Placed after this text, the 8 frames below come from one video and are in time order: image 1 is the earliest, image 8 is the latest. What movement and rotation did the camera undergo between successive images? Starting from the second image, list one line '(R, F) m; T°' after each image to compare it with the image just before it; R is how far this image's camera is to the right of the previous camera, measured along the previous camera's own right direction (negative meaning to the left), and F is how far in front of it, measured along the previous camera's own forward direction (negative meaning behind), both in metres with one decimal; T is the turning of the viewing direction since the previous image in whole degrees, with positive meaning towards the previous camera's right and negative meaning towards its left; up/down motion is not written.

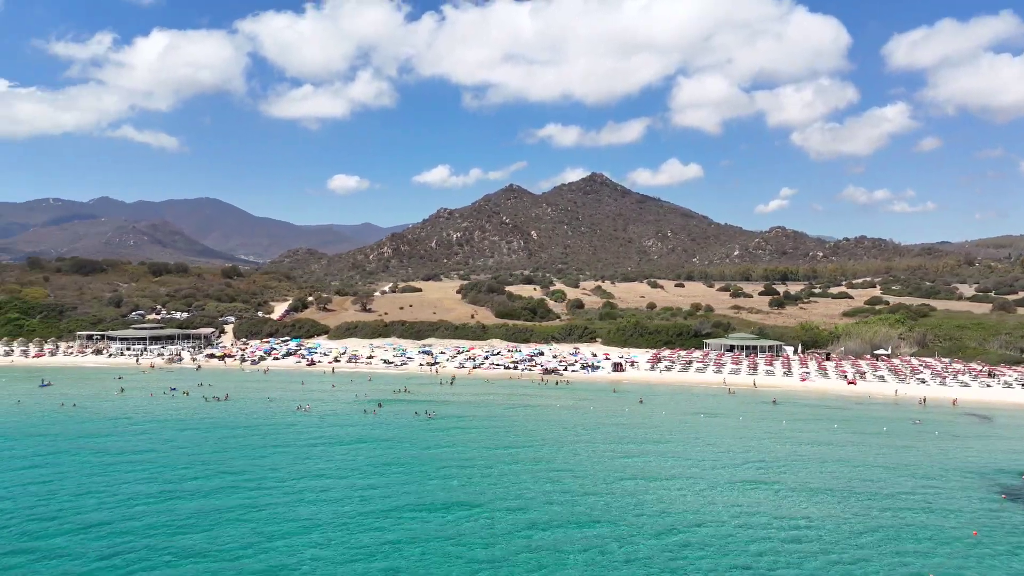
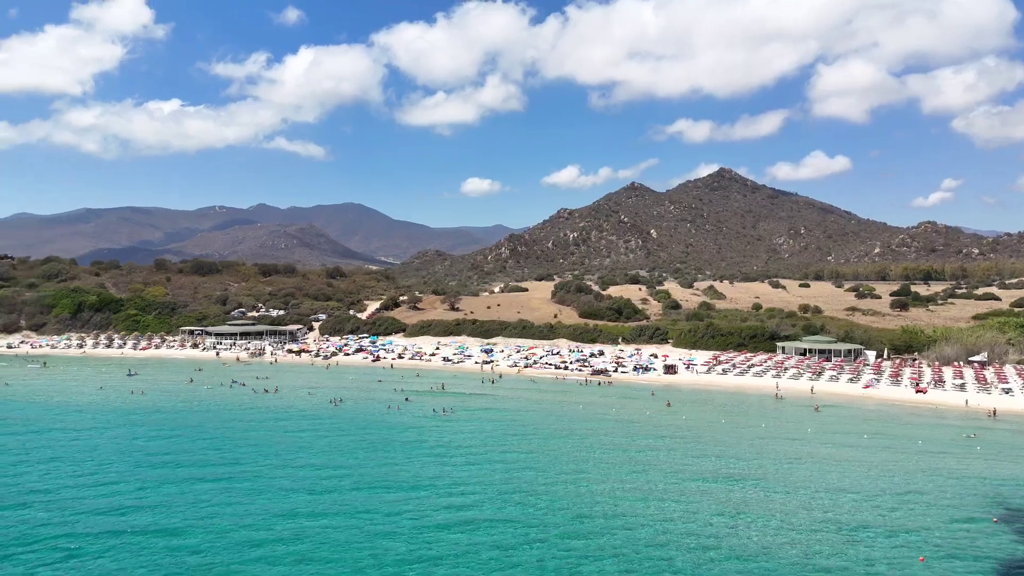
(+6.5, +0.3) m; -10°
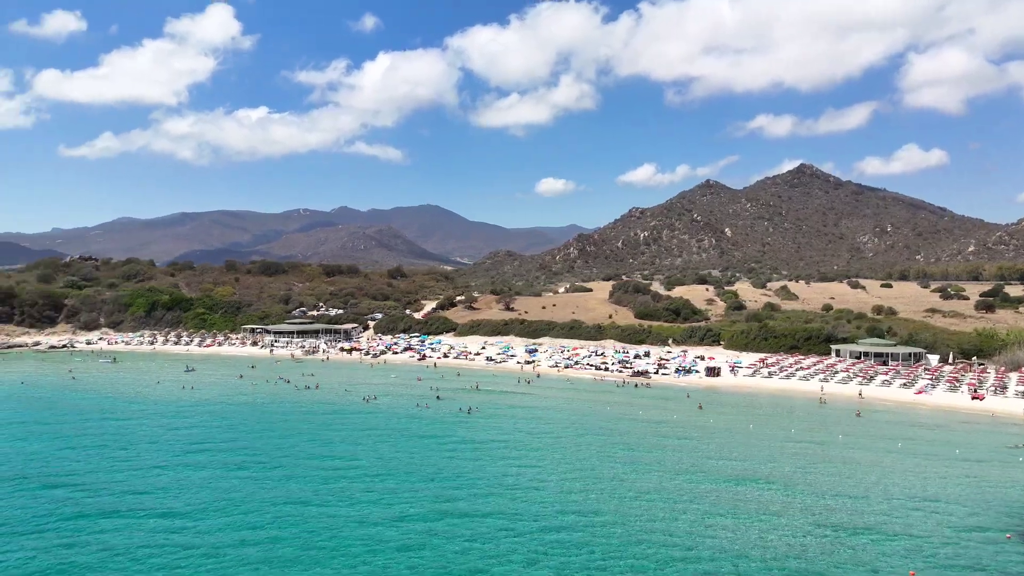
(+2.8, 0.0) m; -6°
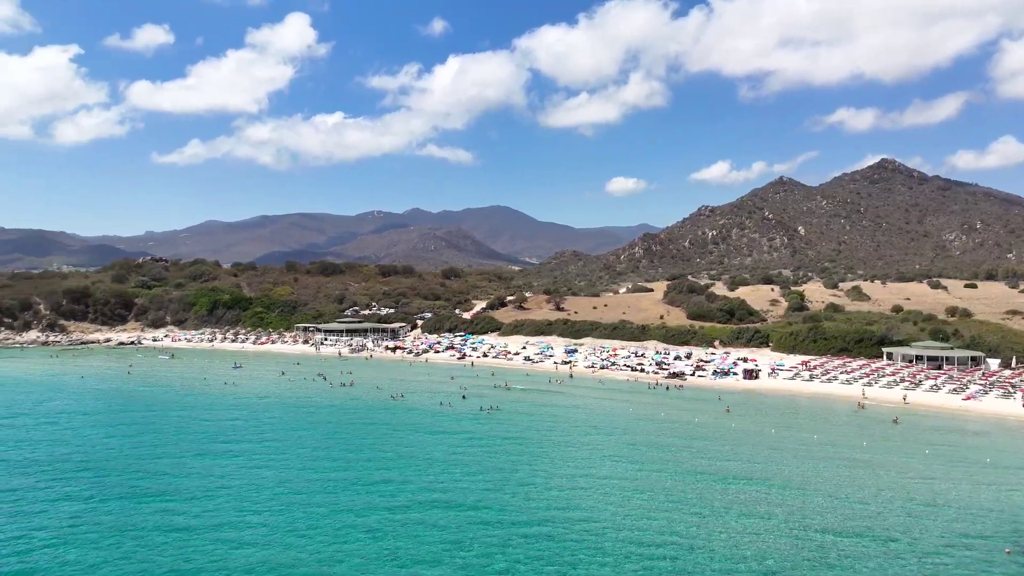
(+2.9, 0.0) m; -5°
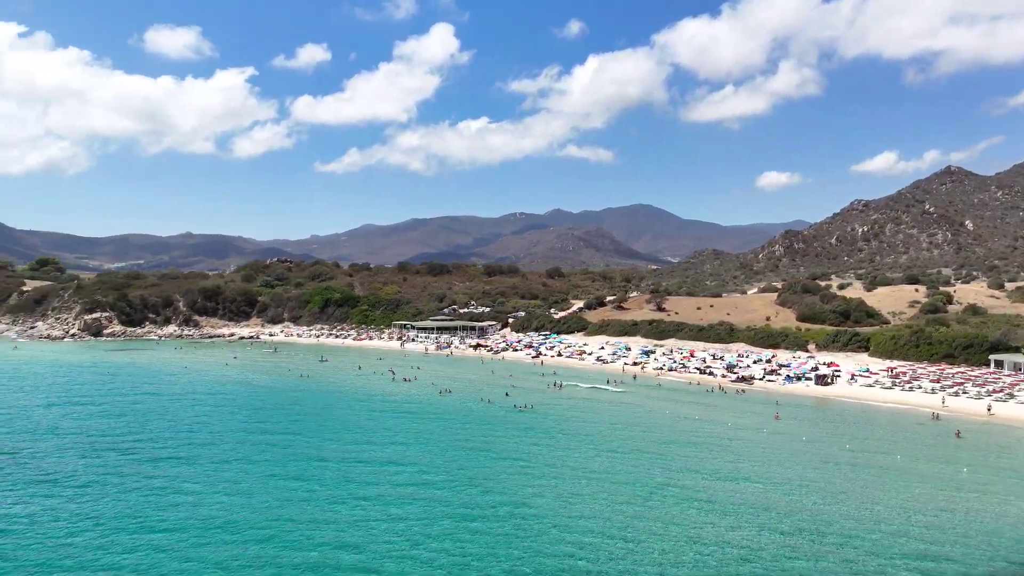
(+6.4, 0.0) m; -11°
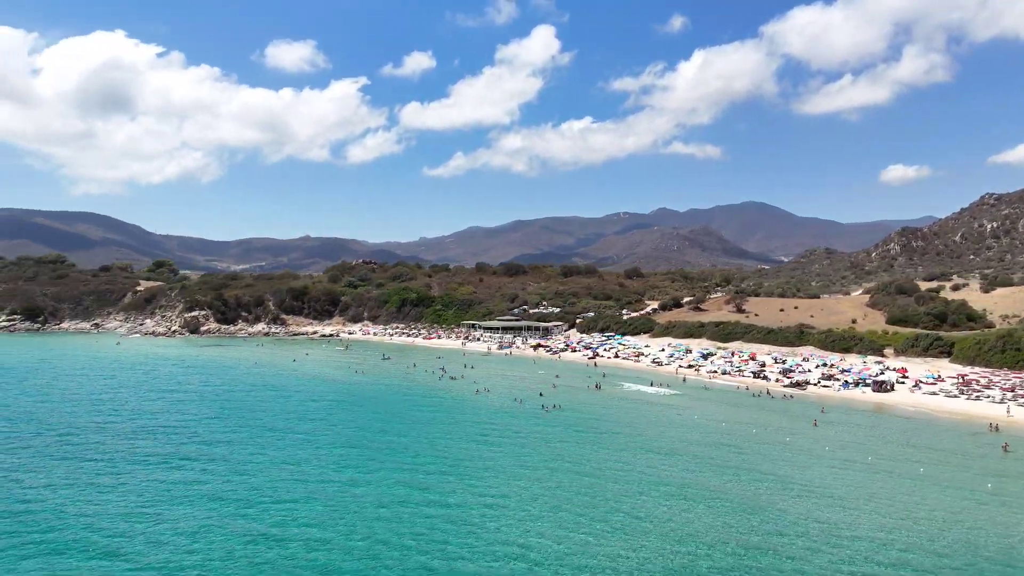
(+4.6, -0.2) m; -8°
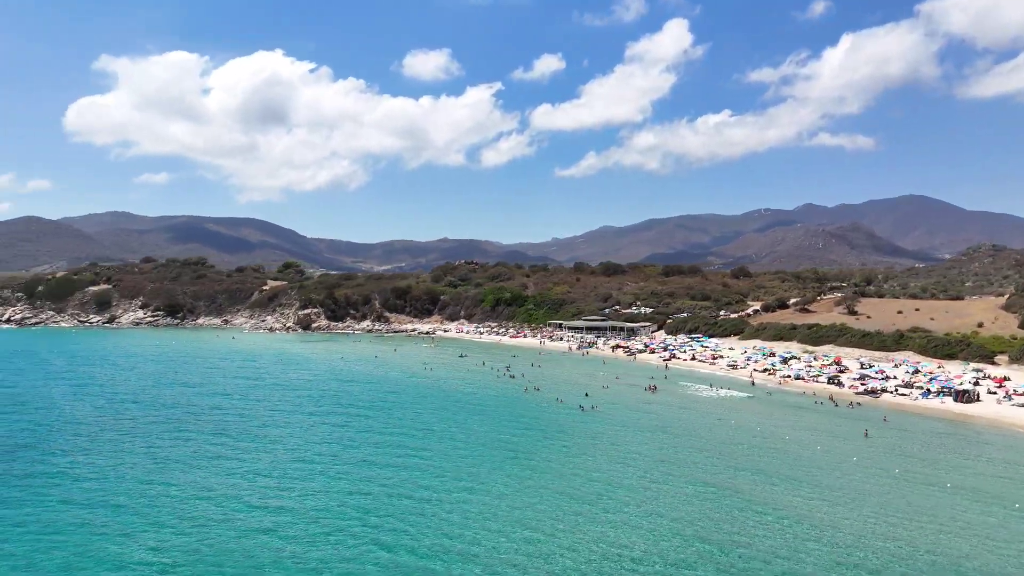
(+5.8, -0.1) m; -10°
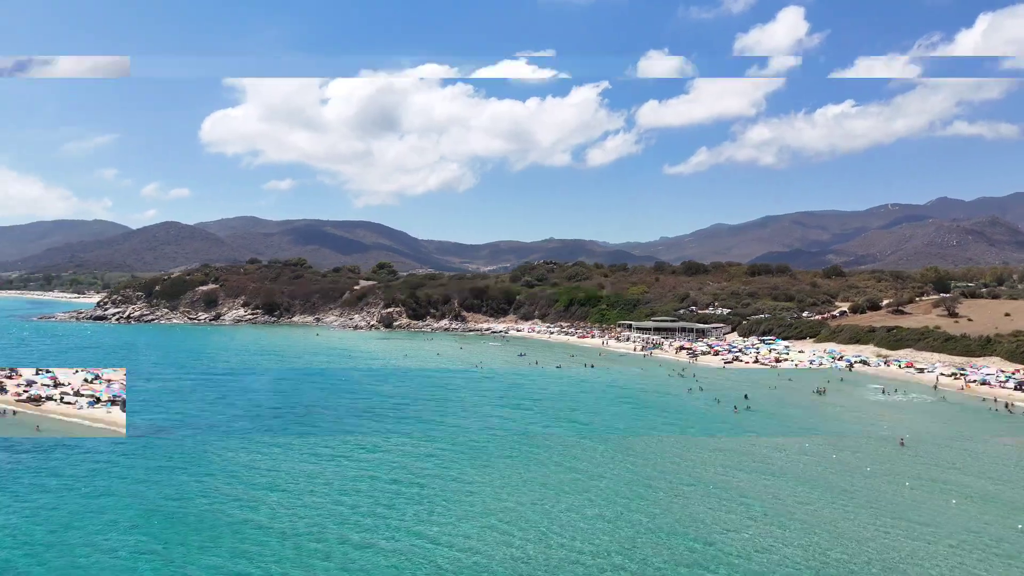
(+4.8, -0.3) m; -8°
